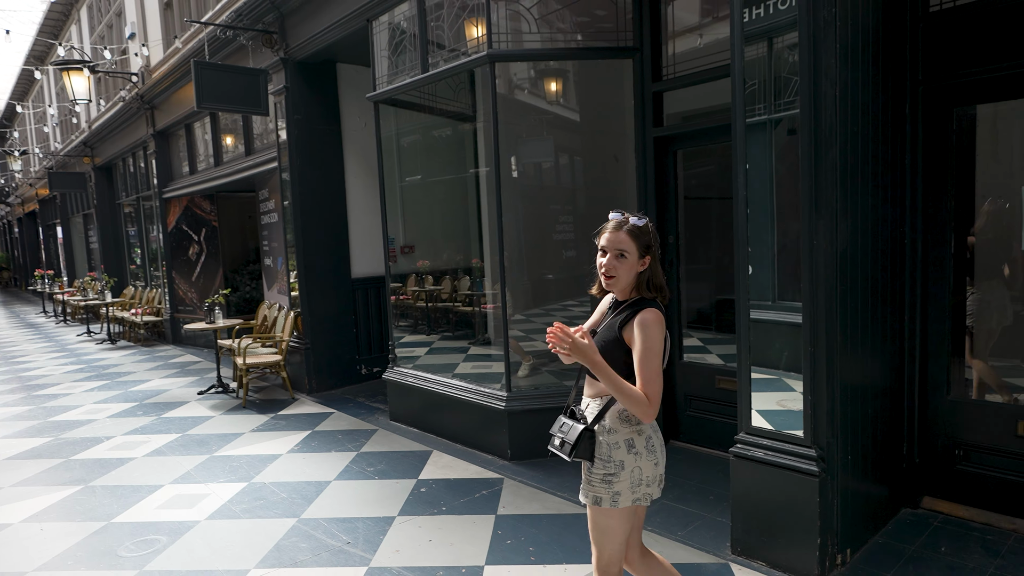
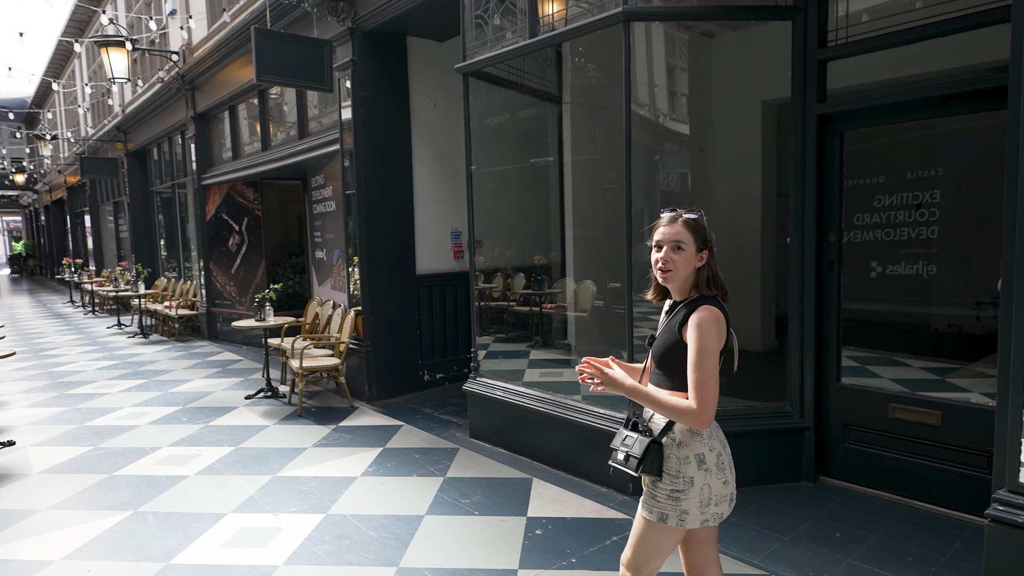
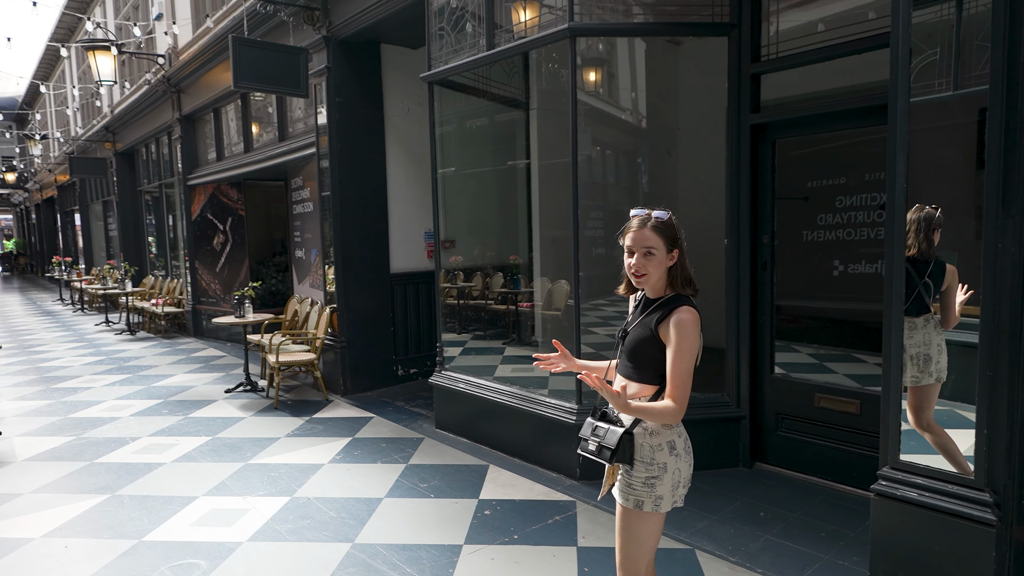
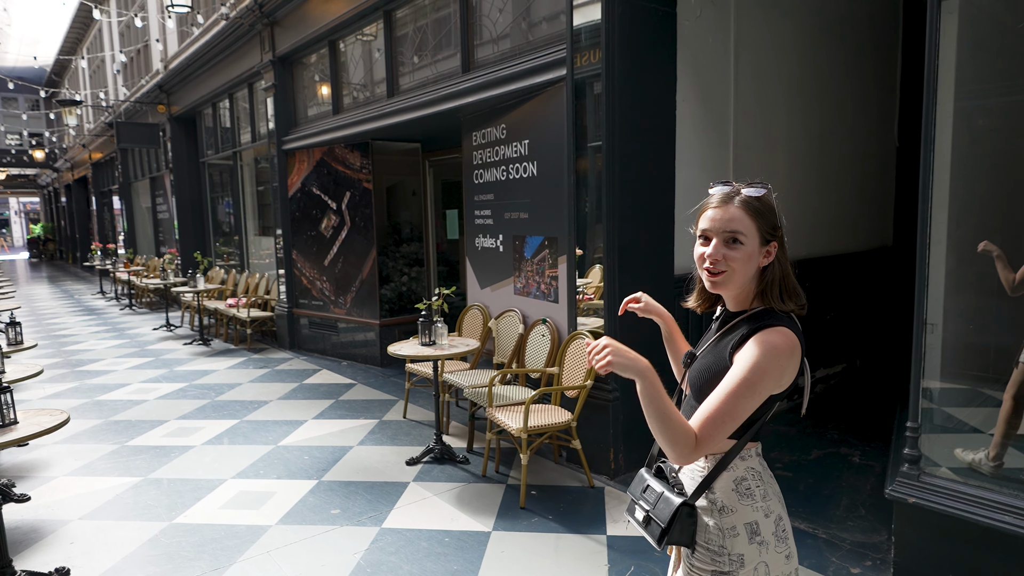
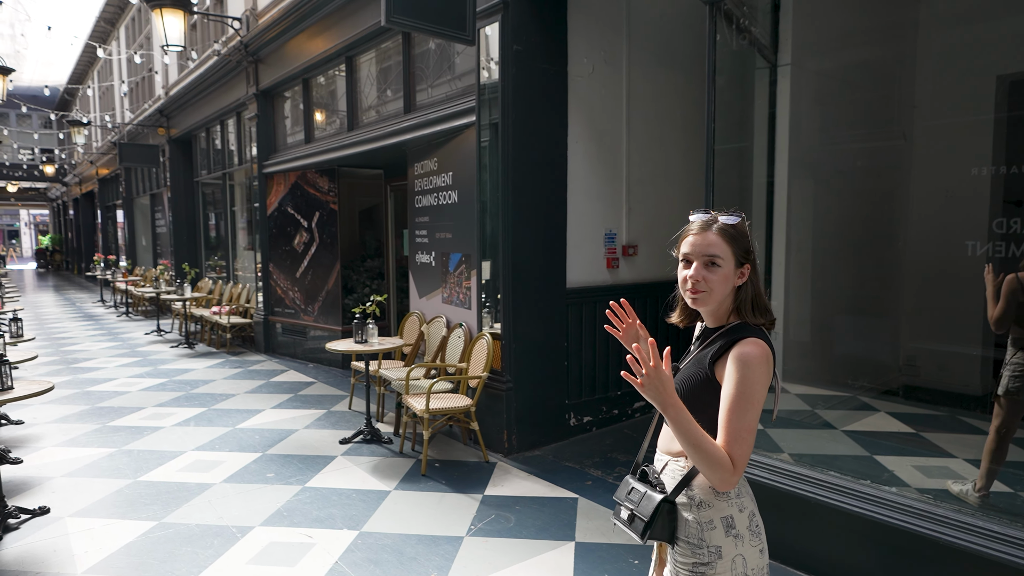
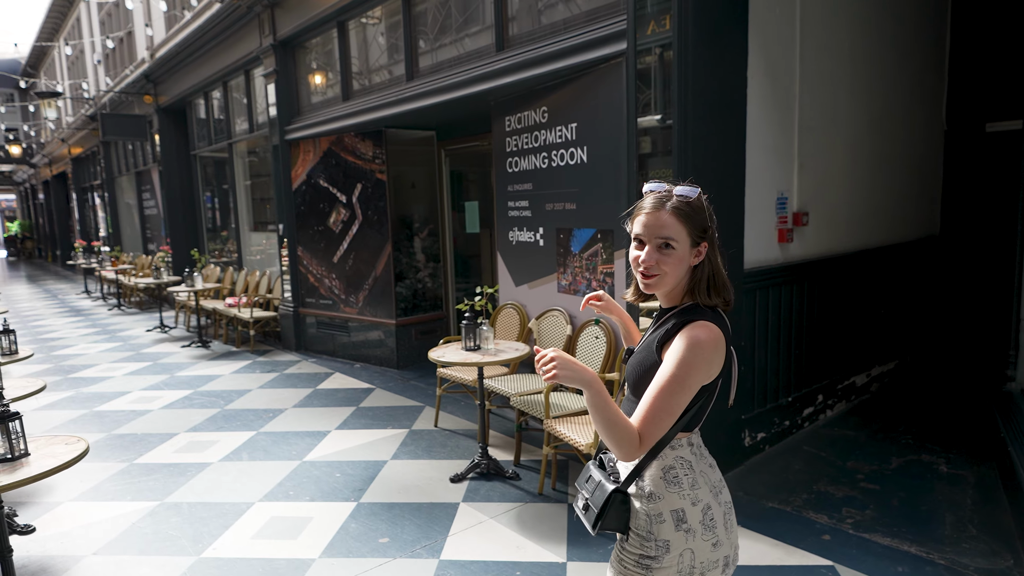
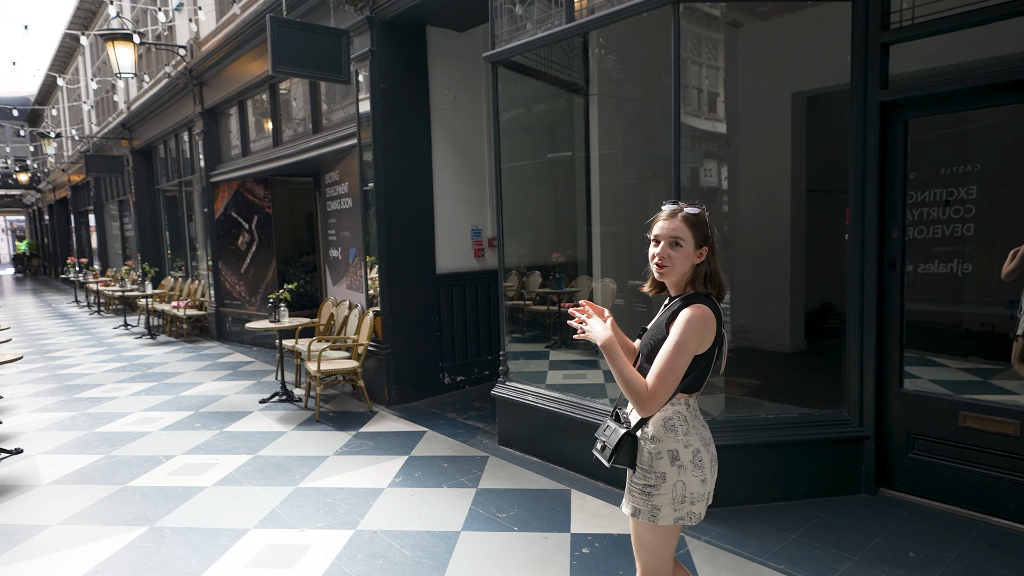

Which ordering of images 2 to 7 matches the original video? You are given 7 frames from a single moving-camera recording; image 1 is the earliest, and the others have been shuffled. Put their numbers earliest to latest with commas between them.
3, 2, 7, 5, 4, 6
